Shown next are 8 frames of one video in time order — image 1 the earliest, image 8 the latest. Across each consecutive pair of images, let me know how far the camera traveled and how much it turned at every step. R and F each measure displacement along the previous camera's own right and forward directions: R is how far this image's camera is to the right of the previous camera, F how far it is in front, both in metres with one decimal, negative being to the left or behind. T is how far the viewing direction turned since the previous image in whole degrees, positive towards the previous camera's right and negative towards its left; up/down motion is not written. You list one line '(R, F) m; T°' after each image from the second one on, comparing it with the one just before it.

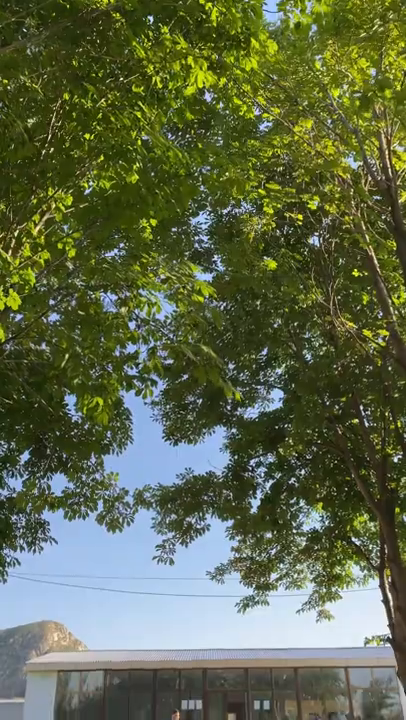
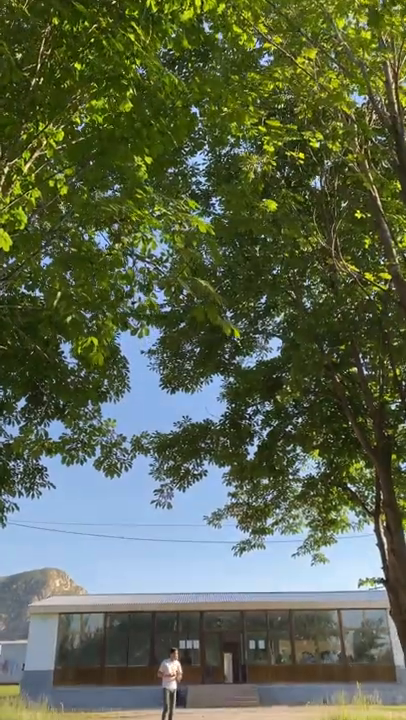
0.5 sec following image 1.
(0.0, +0.1) m; 0°
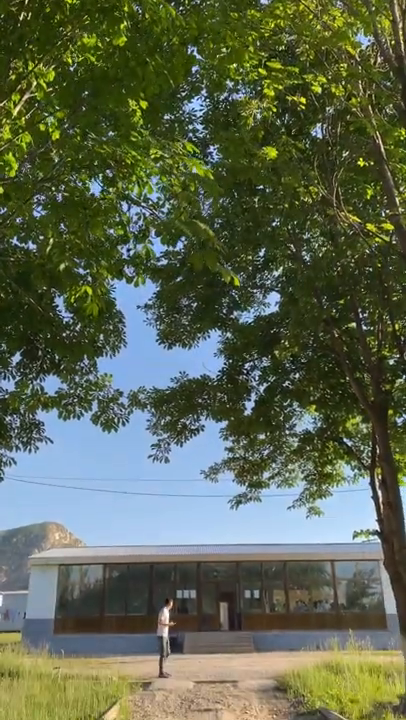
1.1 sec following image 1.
(0.0, +0.1) m; 0°
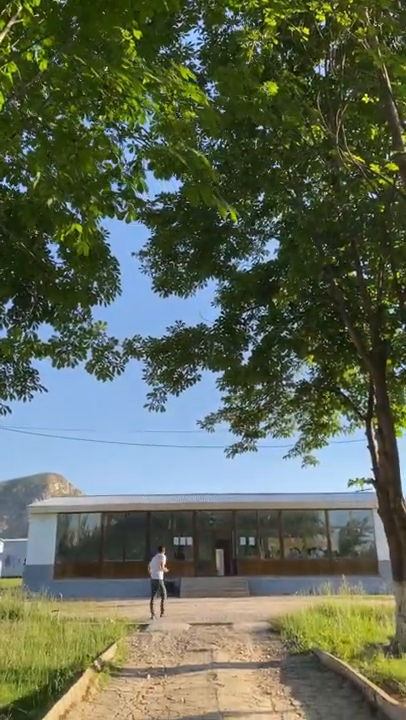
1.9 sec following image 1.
(0.0, +0.1) m; 0°
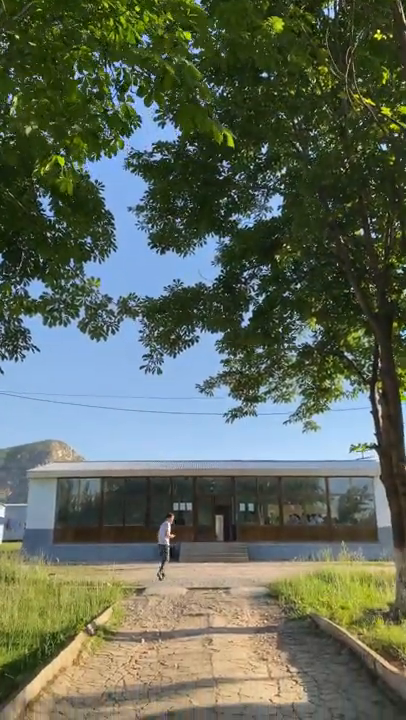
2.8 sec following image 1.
(+0.1, +0.3) m; 0°
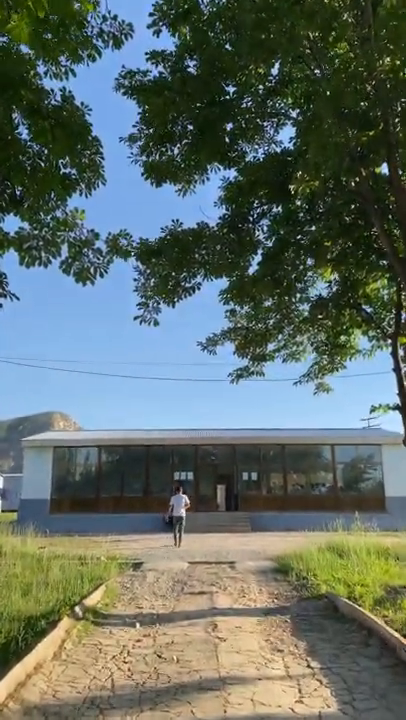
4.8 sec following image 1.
(0.0, +0.9) m; 0°
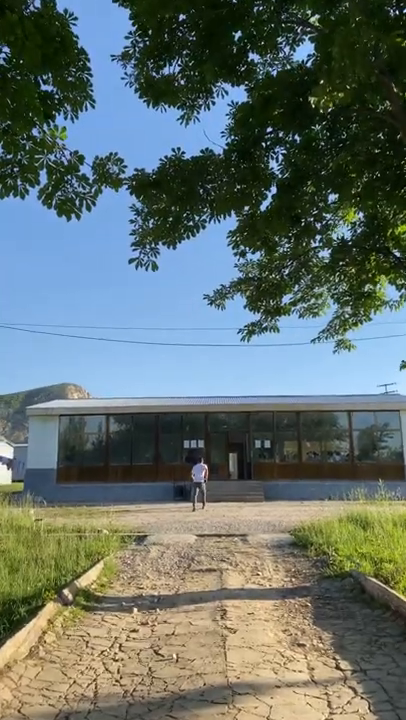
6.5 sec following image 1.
(+0.1, +0.9) m; -1°
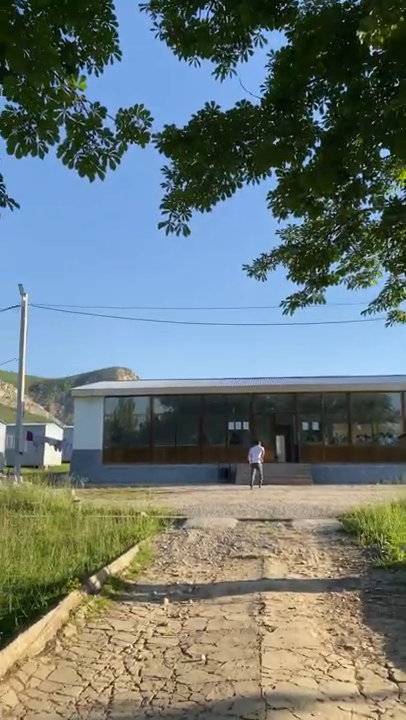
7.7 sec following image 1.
(+0.1, +0.5) m; -5°
